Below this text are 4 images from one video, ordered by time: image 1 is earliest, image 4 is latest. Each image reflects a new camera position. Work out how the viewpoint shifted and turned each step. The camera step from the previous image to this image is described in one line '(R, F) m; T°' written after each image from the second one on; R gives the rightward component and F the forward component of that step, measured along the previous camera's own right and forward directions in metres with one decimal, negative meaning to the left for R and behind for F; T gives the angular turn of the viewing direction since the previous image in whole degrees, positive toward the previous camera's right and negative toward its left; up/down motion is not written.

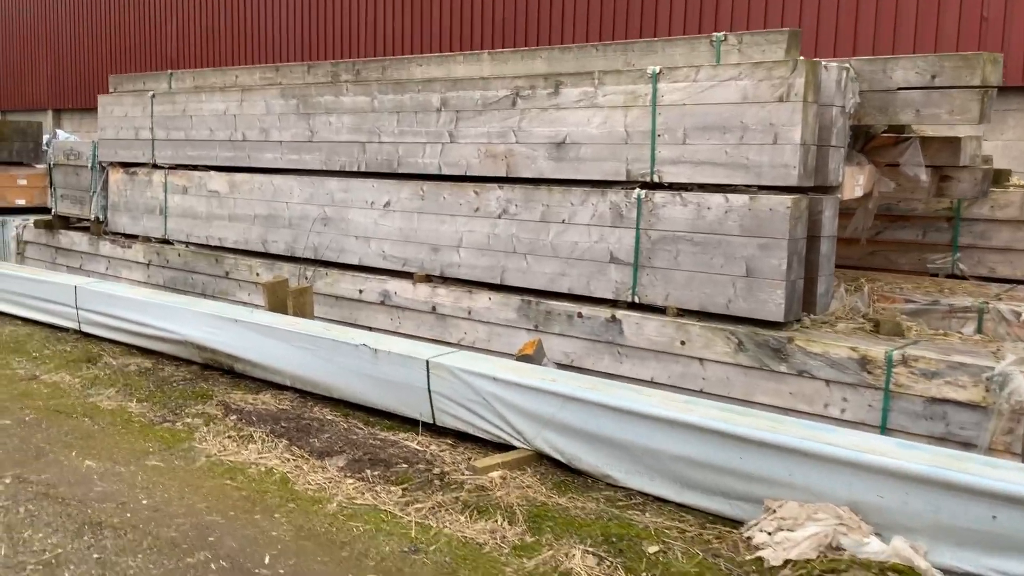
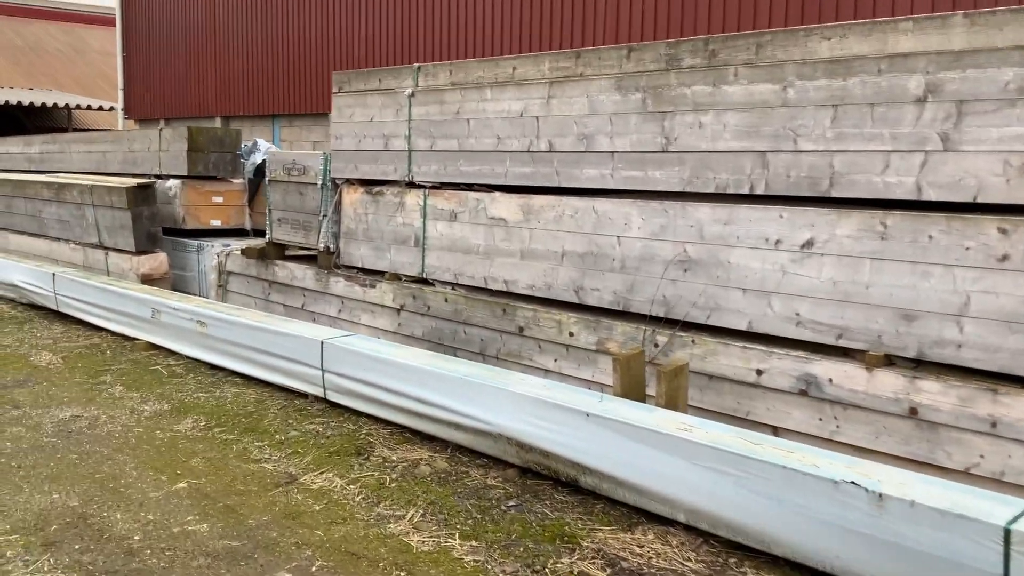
(-1.7, +1.9) m; -7°
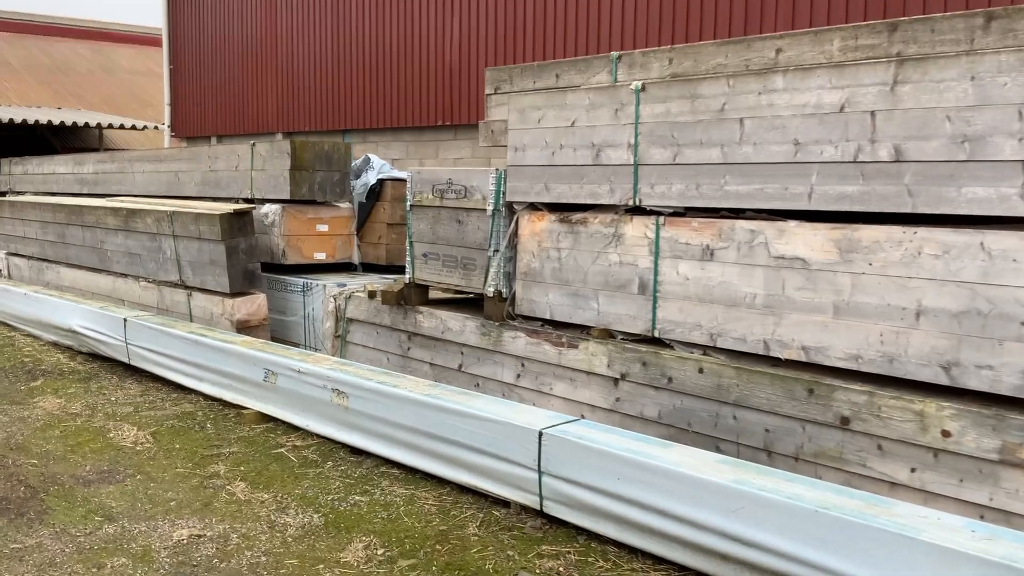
(-1.2, +1.6) m; -1°
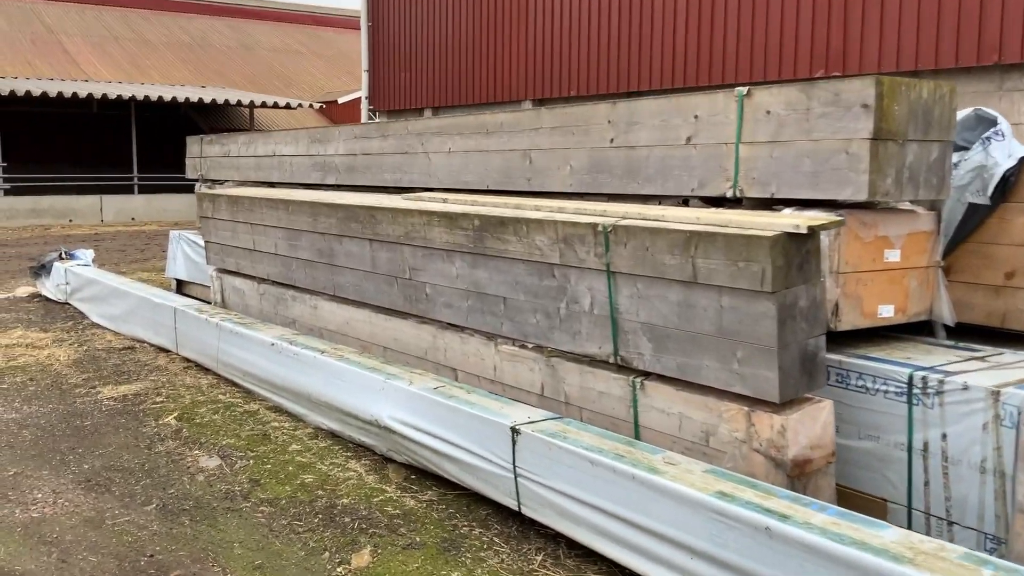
(-2.7, +3.4) m; -7°
